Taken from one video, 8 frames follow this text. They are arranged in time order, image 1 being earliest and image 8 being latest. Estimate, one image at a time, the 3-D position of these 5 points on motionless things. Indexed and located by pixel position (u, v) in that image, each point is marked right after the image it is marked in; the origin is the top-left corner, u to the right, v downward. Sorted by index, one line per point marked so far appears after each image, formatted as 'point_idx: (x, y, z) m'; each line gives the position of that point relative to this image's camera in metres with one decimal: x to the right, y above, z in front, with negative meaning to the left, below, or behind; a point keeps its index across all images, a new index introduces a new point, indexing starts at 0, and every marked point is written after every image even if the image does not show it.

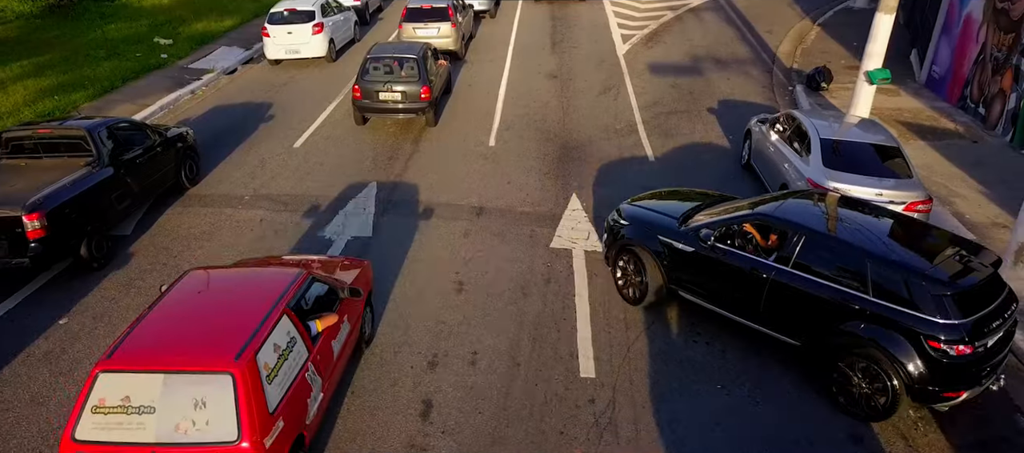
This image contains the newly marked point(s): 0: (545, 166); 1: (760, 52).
0: (+0.6, +1.0, +11.6) m
1: (+7.1, +4.9, +19.3) m
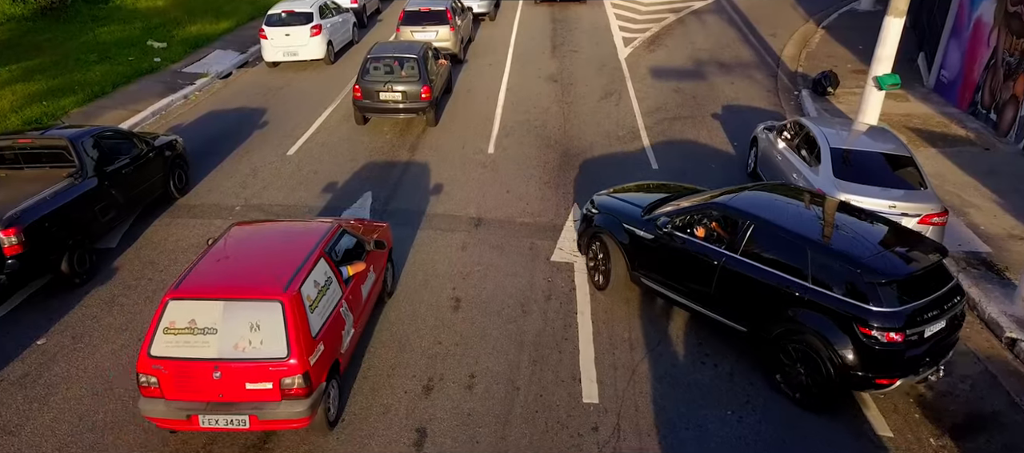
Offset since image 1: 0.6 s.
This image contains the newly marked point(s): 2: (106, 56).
0: (+0.6, +0.9, +11.3) m
1: (+7.1, +4.8, +18.9) m
2: (-9.8, +4.1, +16.4) m
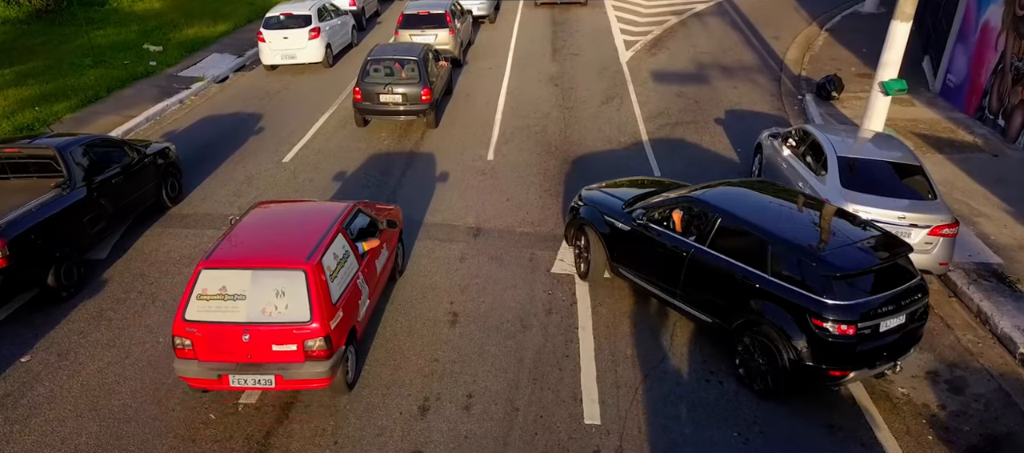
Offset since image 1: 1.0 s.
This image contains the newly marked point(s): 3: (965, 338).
0: (+0.6, +0.7, +11.1) m
1: (+7.1, +4.6, +18.7) m
2: (-9.8, +4.0, +16.2) m
3: (+5.0, -1.2, +7.5) m
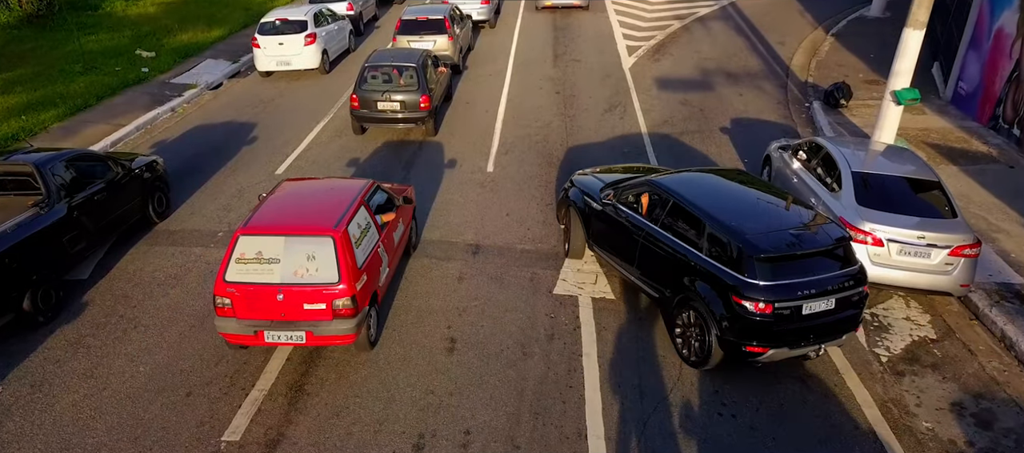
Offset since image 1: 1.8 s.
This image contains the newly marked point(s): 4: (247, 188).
0: (+0.6, +0.5, +10.7) m
1: (+7.1, +4.4, +18.3) m
2: (-9.8, +3.7, +15.8) m
3: (+5.0, -1.5, +7.1) m
4: (-4.2, +0.6, +10.8) m
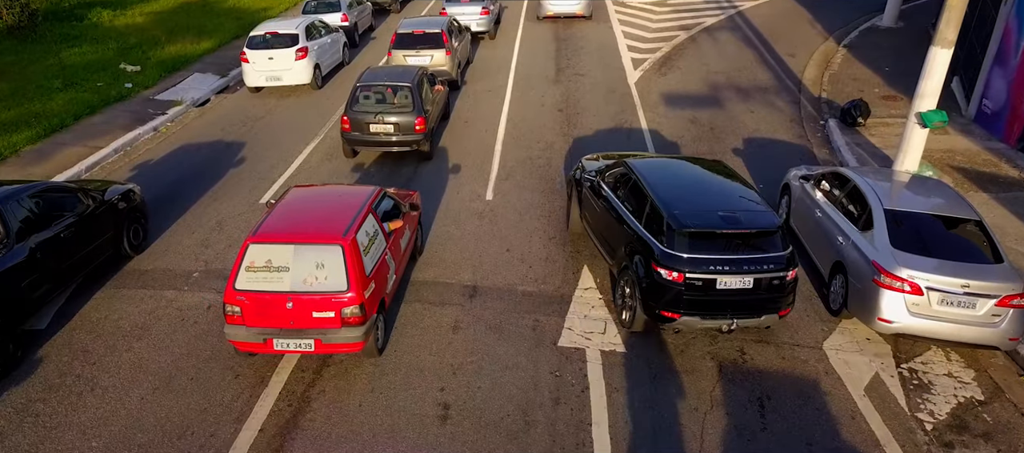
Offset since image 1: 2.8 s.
0: (+0.6, 0.0, +9.9) m
1: (+7.1, +3.8, +17.6) m
2: (-9.8, +3.2, +15.1) m
3: (+5.0, -2.0, +6.4) m
4: (-4.2, +0.1, +10.1) m
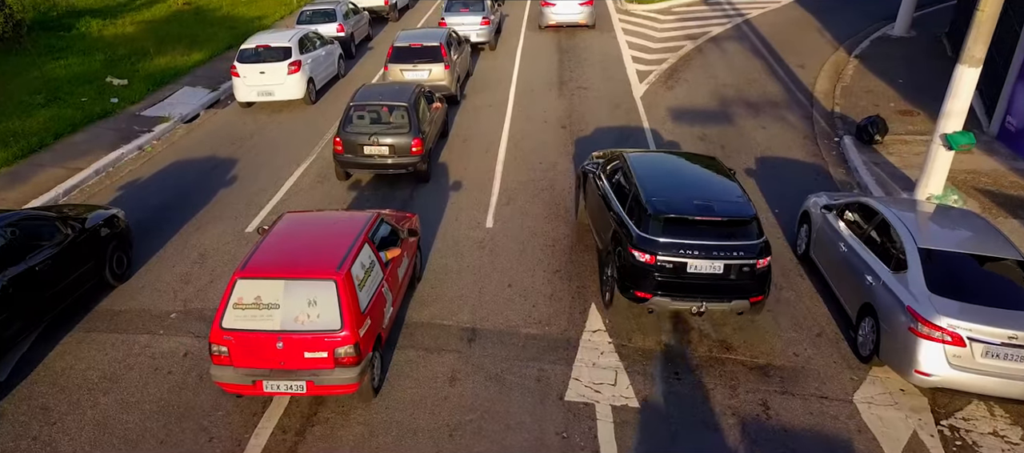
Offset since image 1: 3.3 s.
0: (+0.6, -0.5, +9.3) m
1: (+7.1, +3.4, +17.0) m
2: (-9.8, +2.8, +14.5) m
3: (+5.1, -2.4, +5.7) m
4: (-4.2, -0.3, +9.4) m
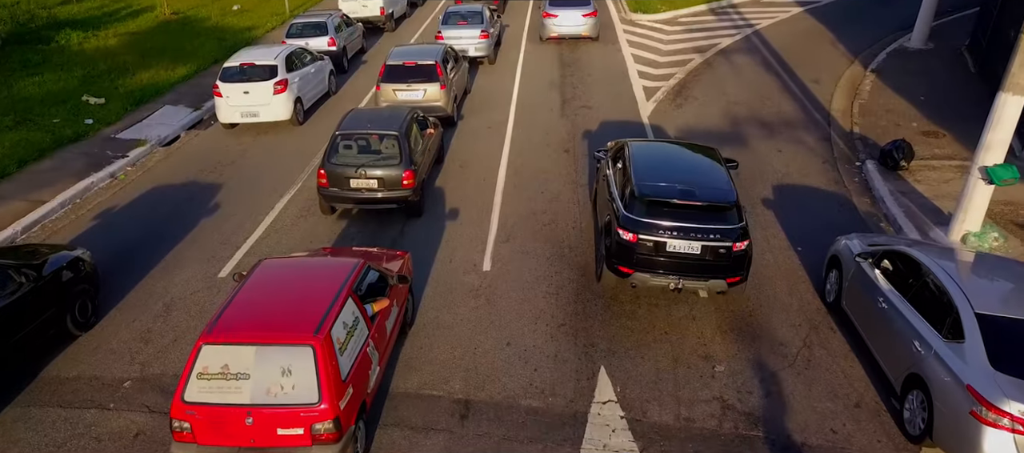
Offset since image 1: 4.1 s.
0: (+0.6, -1.0, +8.4) m
1: (+7.1, +2.8, +16.1) m
2: (-9.8, +2.2, +13.6) m
3: (+5.0, -3.0, +4.8) m
4: (-4.2, -0.9, +8.5) m
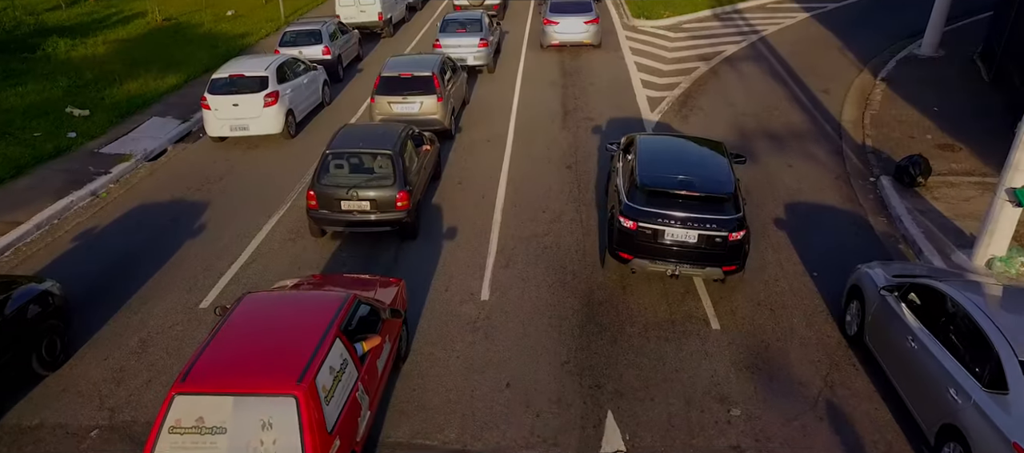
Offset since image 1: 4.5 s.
0: (+0.6, -1.4, +7.9) m
1: (+7.1, +2.4, +15.6) m
2: (-9.8, +1.8, +13.1) m
3: (+5.0, -3.3, +4.3) m
4: (-4.2, -1.3, +8.0) m
